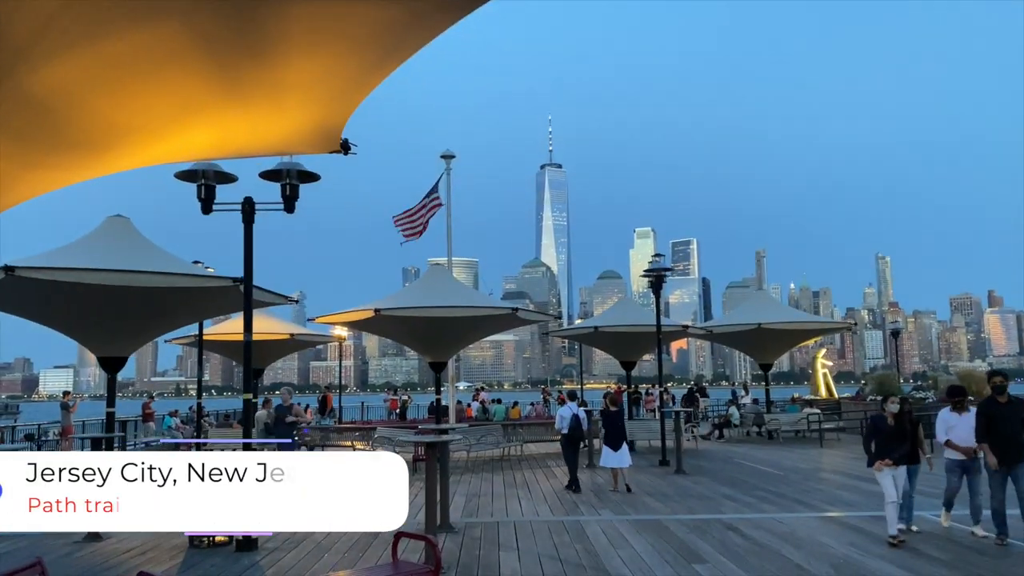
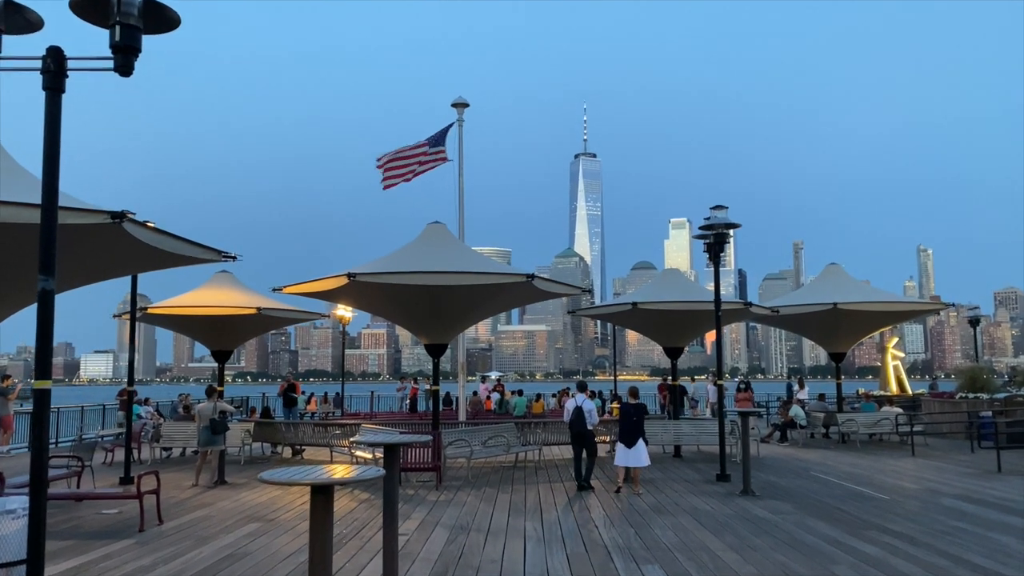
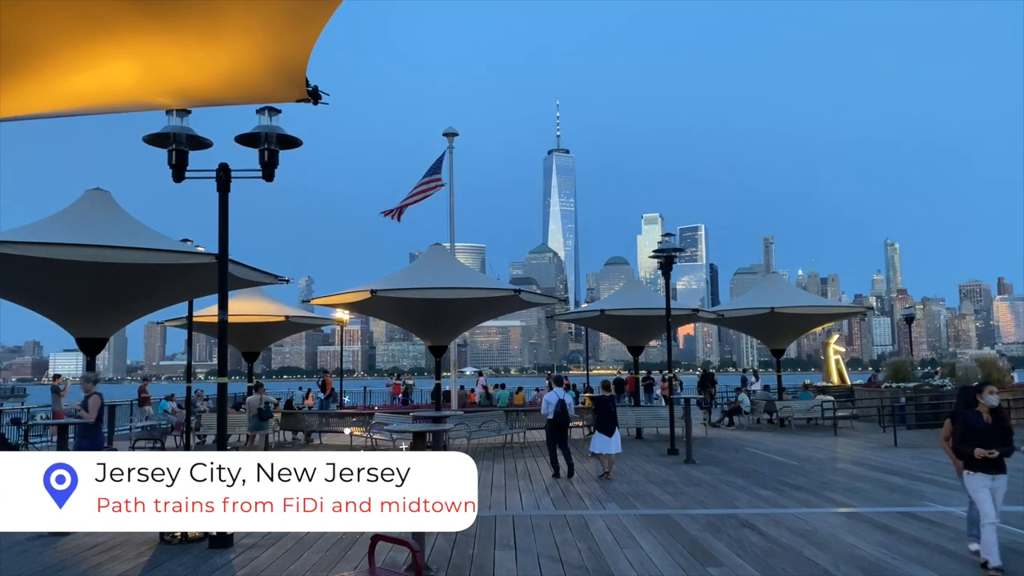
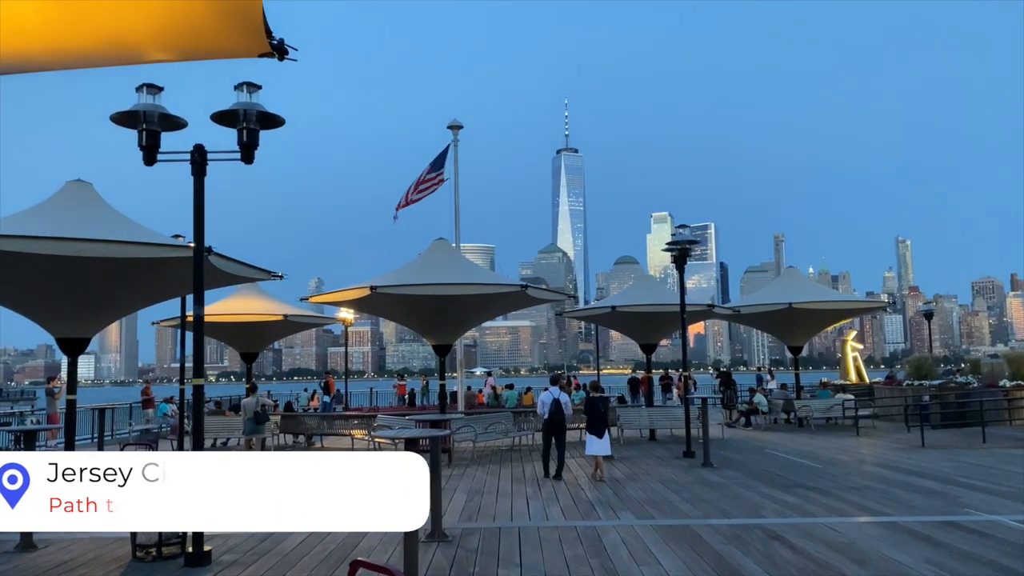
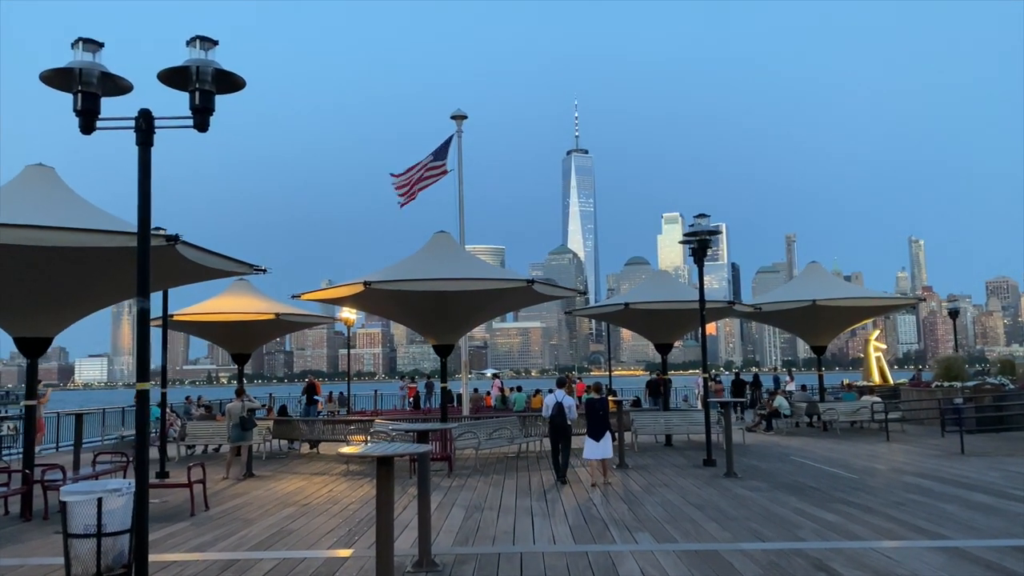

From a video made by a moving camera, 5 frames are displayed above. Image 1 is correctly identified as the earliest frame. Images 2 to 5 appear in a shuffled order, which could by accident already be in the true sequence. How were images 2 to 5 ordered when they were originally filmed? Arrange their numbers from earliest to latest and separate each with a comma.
3, 4, 5, 2
